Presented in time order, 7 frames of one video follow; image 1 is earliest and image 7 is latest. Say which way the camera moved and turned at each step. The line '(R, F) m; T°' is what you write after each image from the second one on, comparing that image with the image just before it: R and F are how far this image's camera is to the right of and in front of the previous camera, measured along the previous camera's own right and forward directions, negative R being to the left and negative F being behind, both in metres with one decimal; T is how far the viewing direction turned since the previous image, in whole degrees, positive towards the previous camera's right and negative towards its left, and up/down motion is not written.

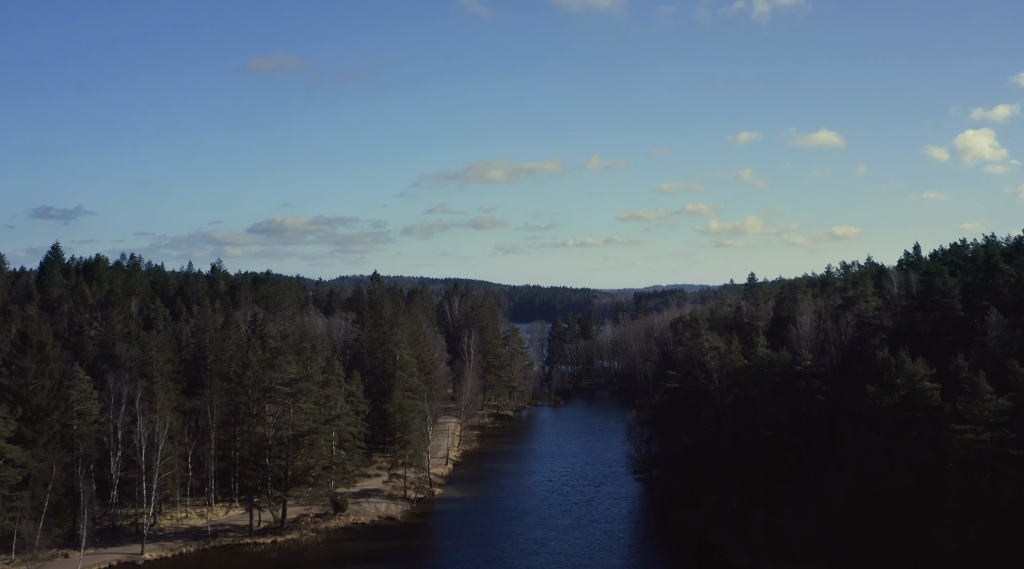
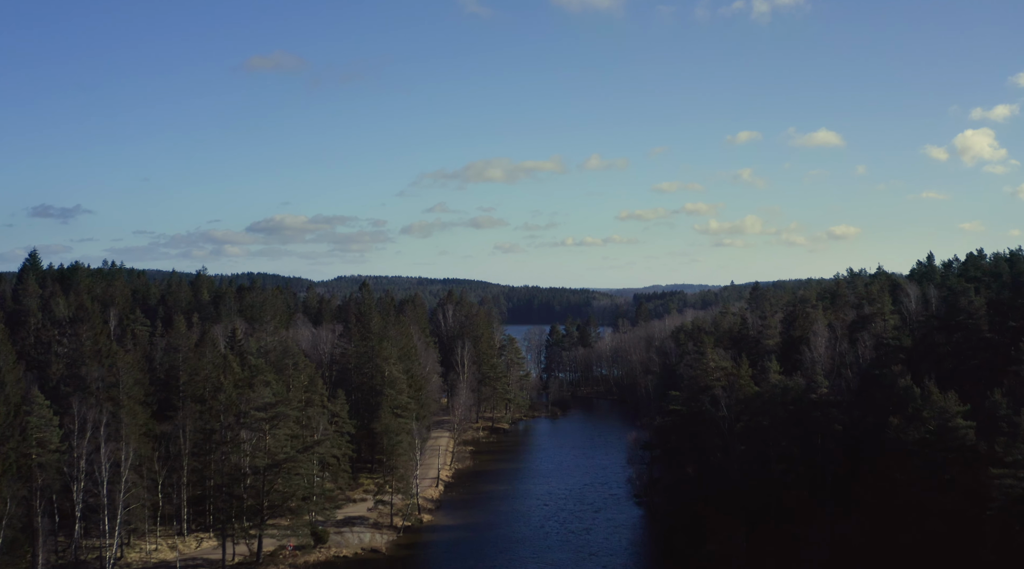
(+0.3, +3.6) m; 0°
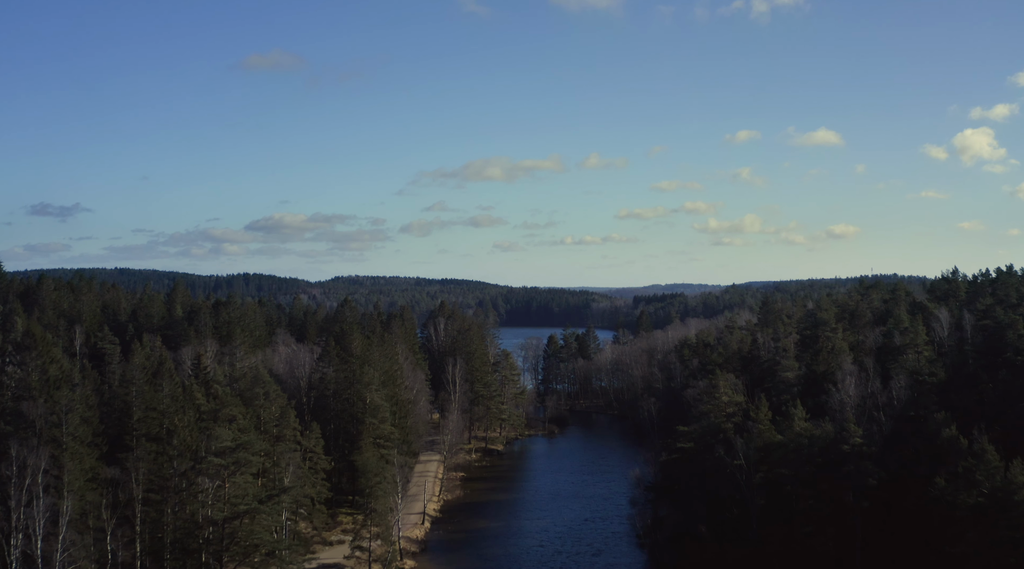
(+0.4, +5.5) m; 0°
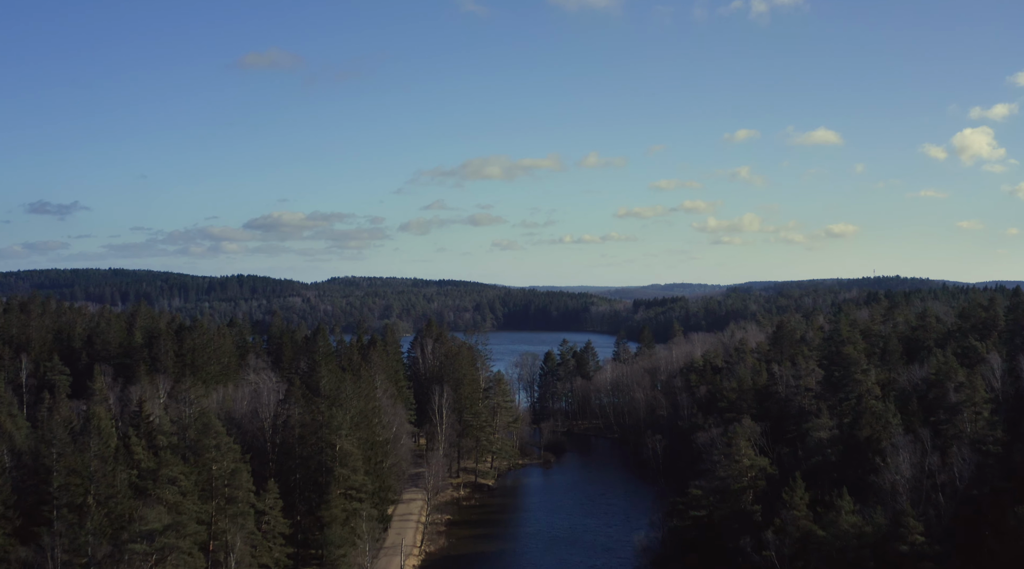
(+0.5, +7.3) m; 0°
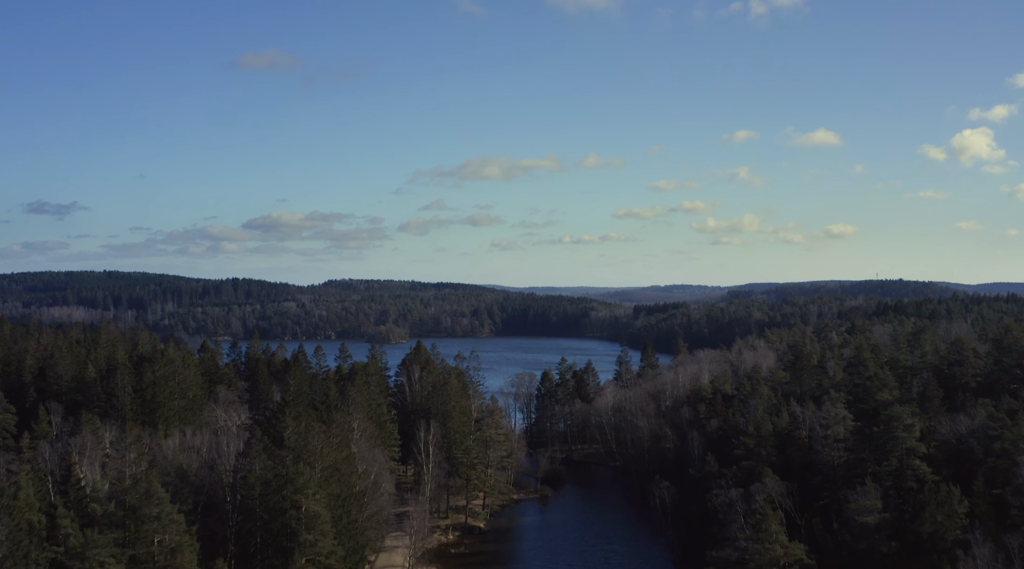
(+0.4, +6.9) m; 0°
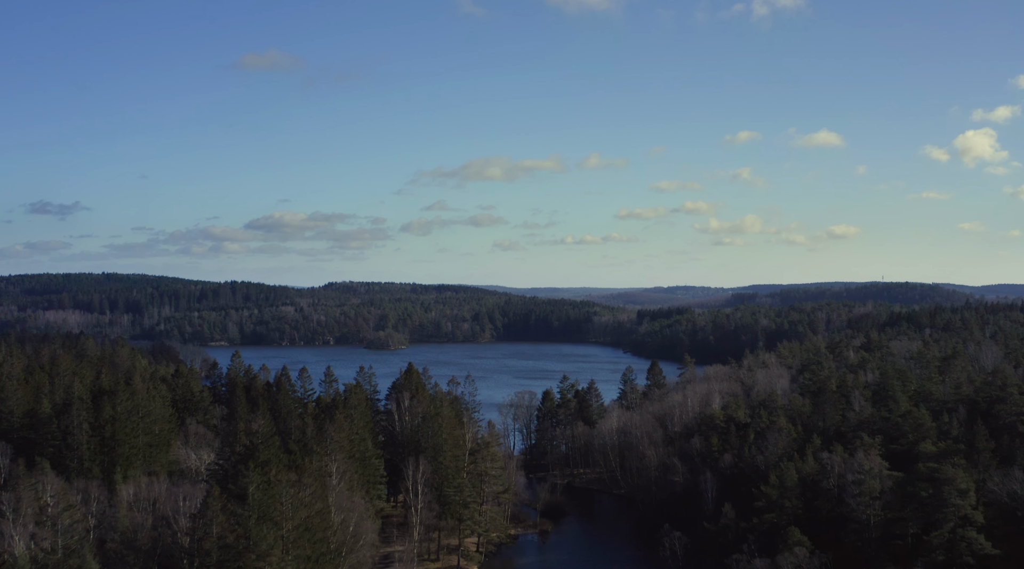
(+0.4, +6.2) m; 0°
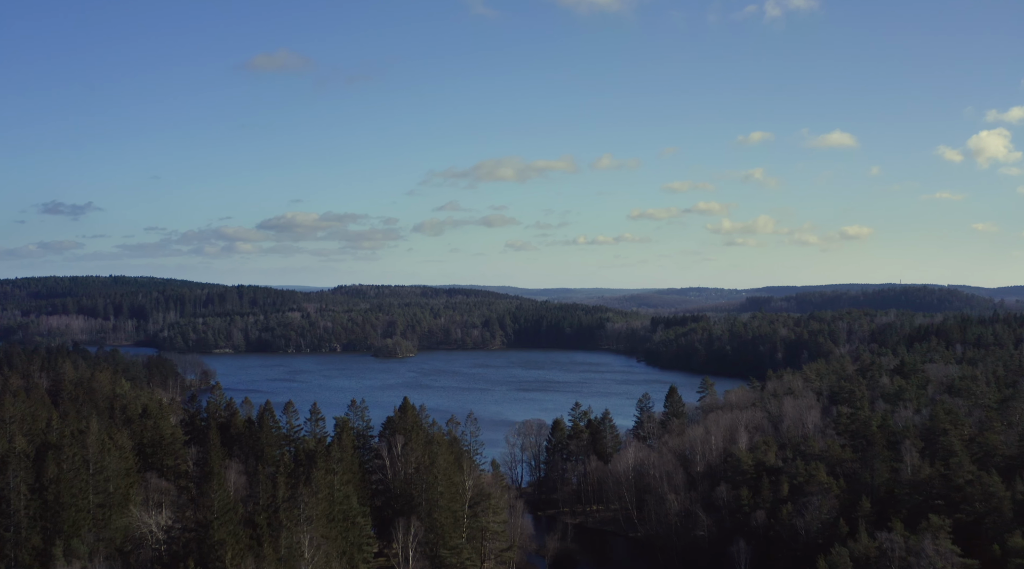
(+0.4, +8.3) m; -1°
